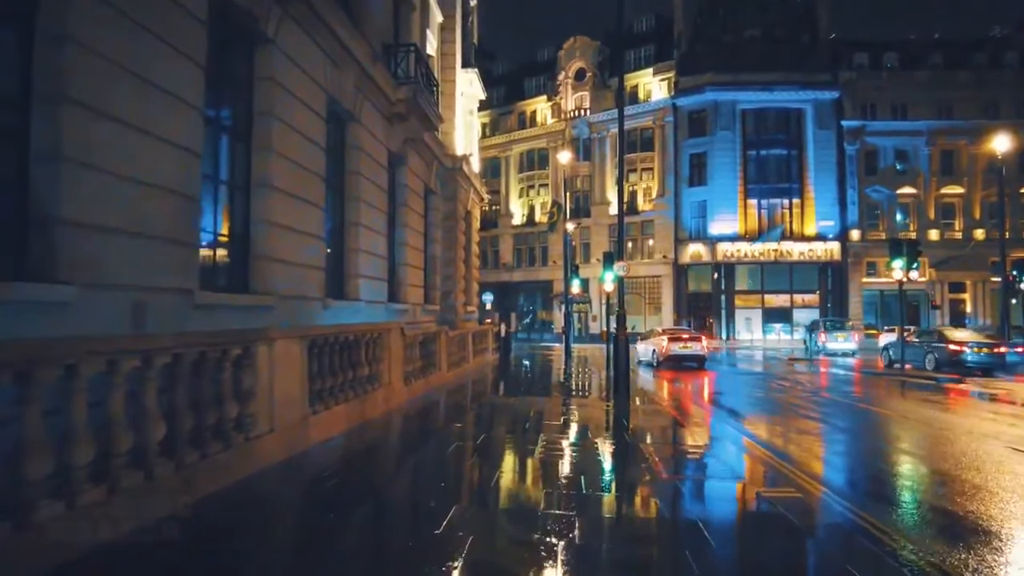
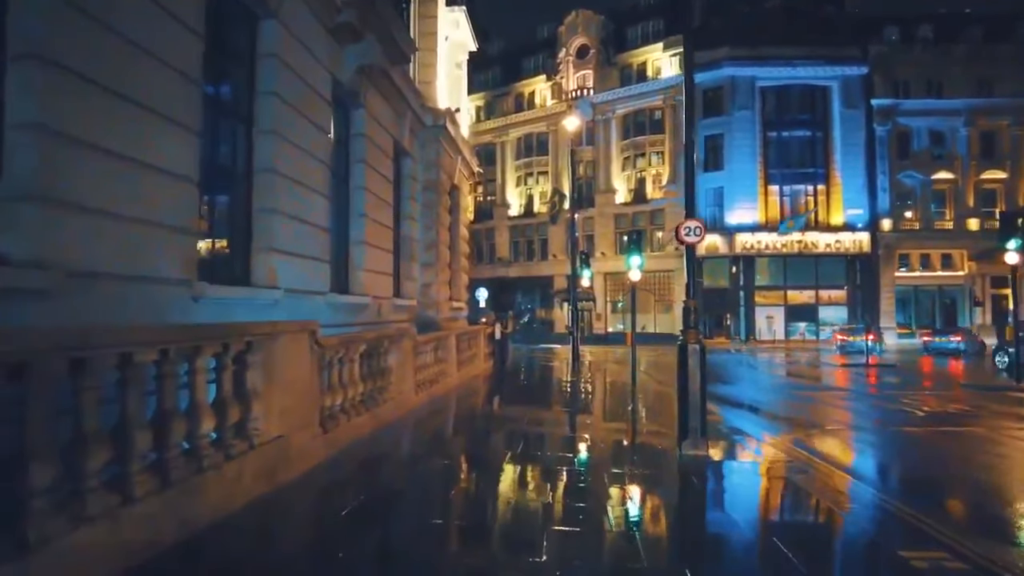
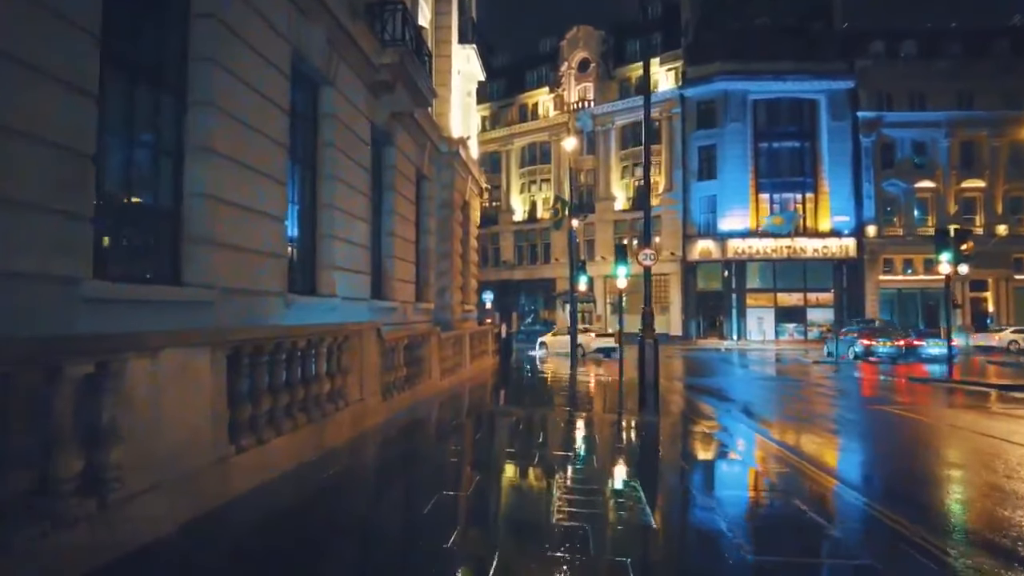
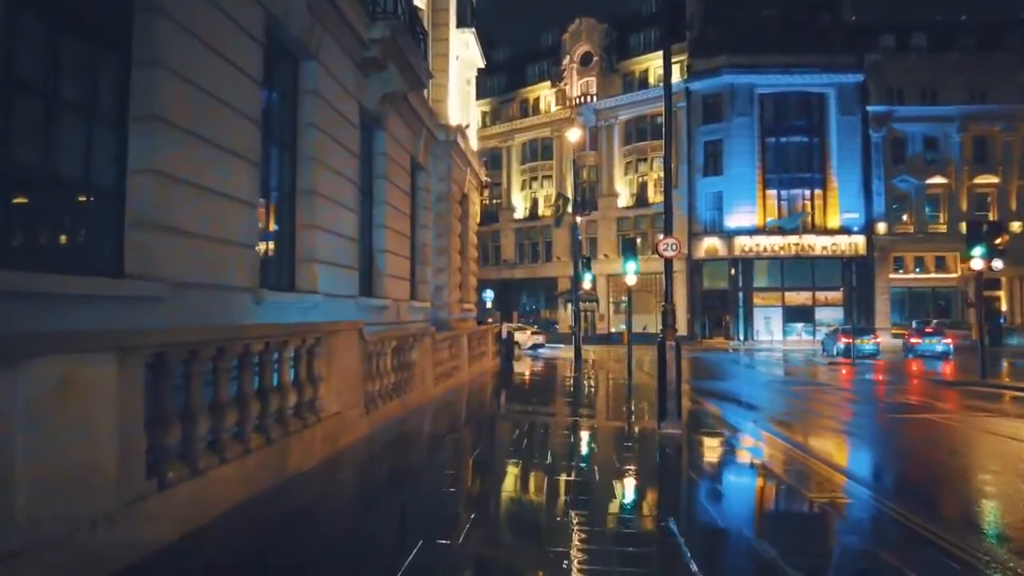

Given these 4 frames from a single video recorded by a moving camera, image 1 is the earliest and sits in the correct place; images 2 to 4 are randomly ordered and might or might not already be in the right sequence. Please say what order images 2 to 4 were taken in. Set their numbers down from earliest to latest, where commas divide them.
3, 4, 2
